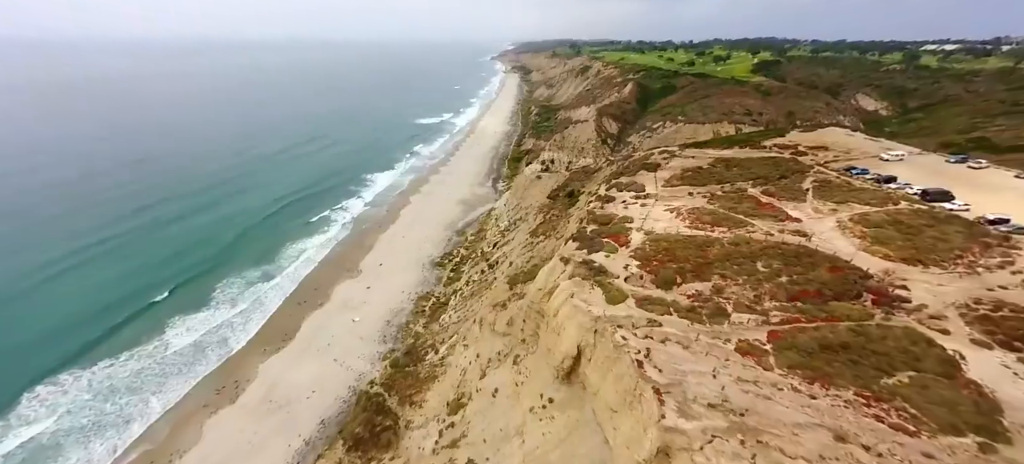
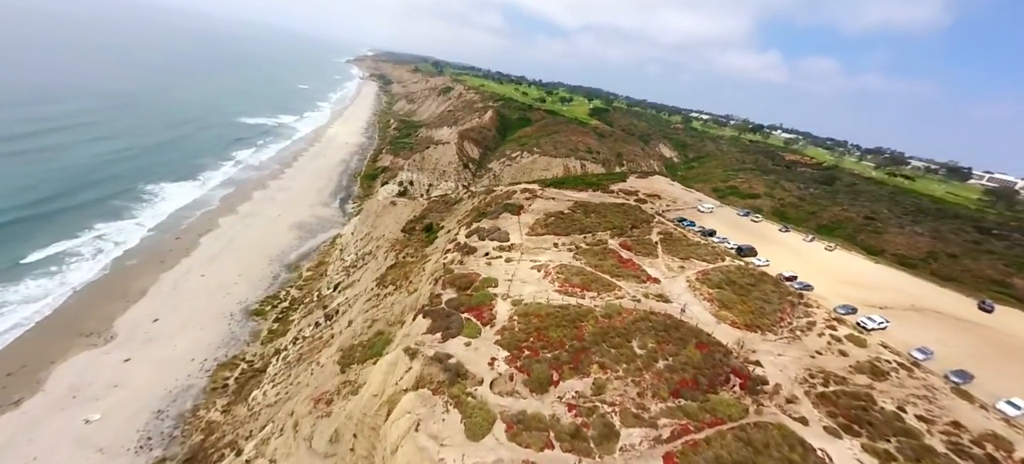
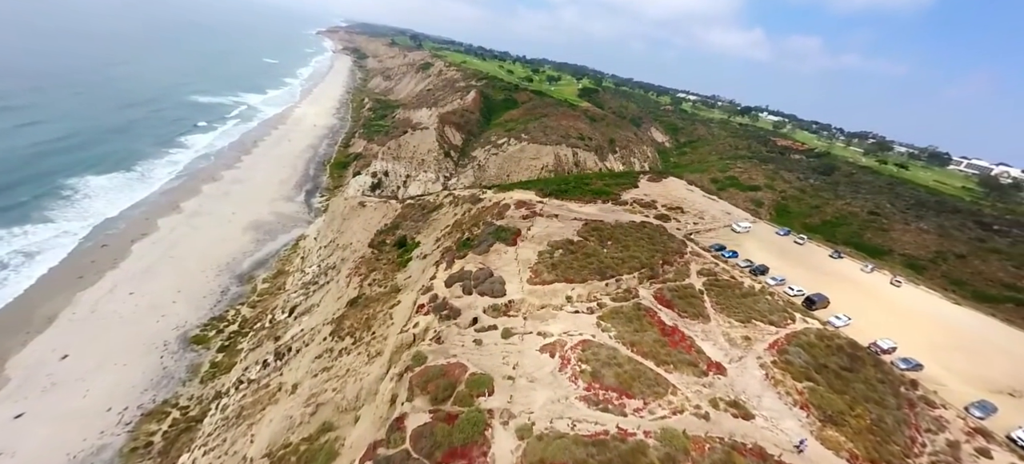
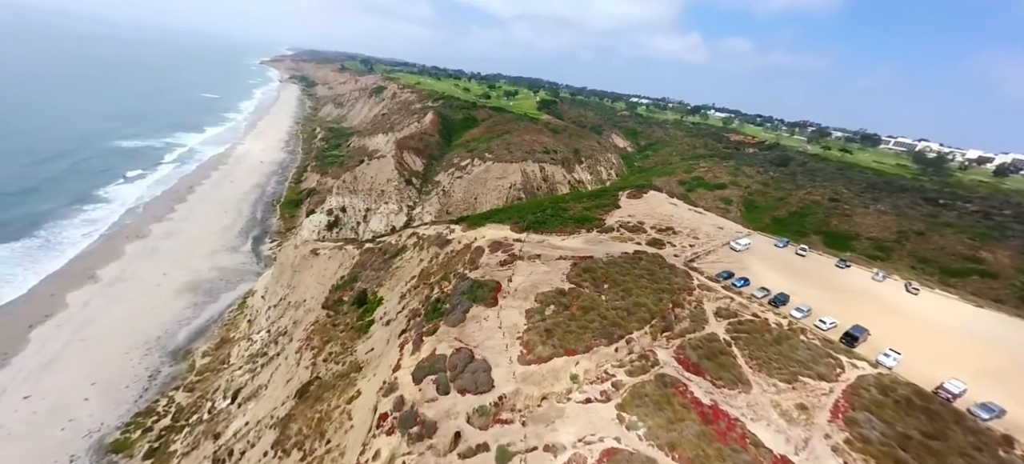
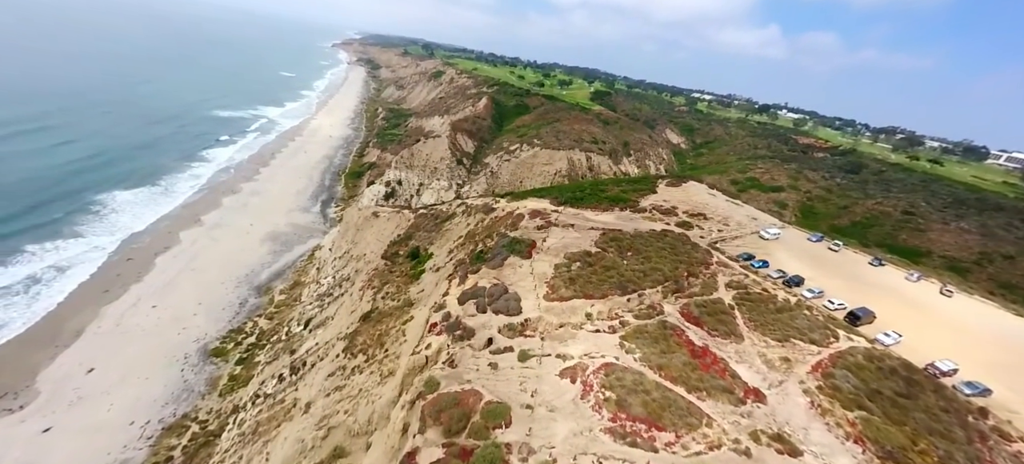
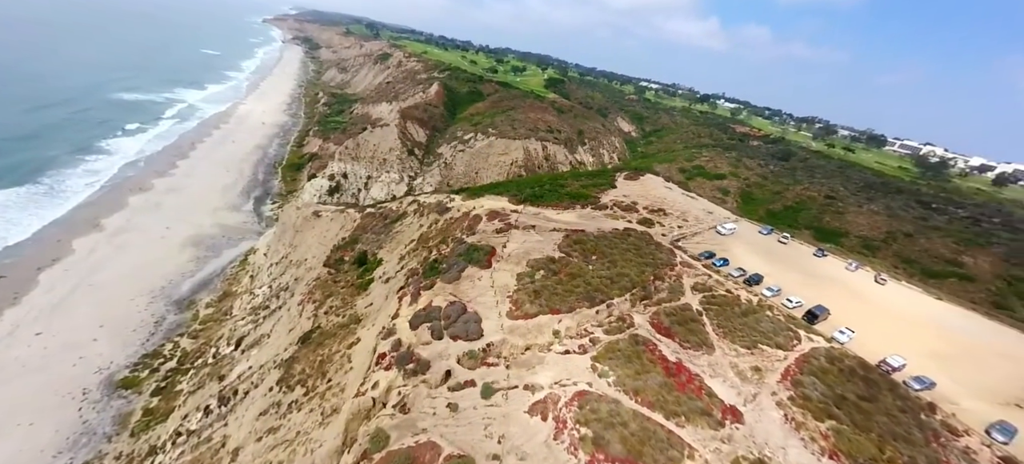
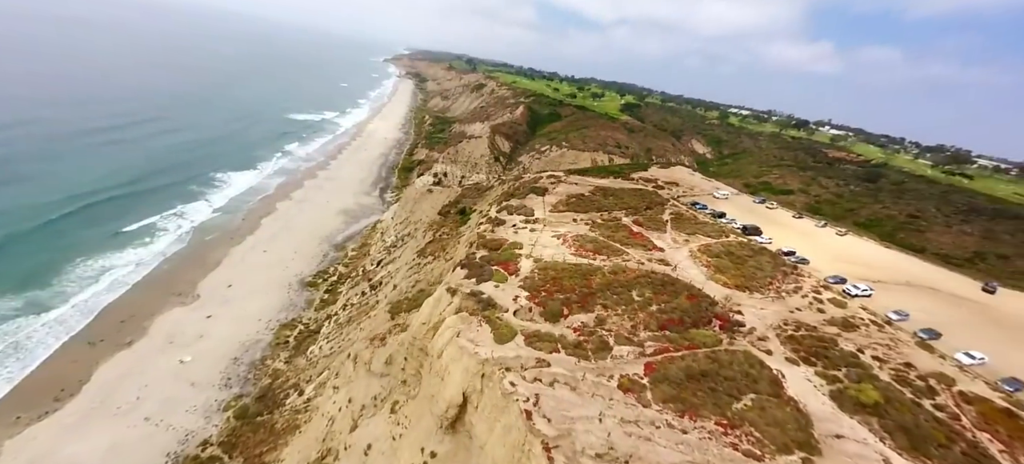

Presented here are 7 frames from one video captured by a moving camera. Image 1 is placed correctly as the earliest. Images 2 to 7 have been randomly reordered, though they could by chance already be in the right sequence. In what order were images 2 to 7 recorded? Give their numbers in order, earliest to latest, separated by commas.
7, 2, 3, 5, 6, 4
